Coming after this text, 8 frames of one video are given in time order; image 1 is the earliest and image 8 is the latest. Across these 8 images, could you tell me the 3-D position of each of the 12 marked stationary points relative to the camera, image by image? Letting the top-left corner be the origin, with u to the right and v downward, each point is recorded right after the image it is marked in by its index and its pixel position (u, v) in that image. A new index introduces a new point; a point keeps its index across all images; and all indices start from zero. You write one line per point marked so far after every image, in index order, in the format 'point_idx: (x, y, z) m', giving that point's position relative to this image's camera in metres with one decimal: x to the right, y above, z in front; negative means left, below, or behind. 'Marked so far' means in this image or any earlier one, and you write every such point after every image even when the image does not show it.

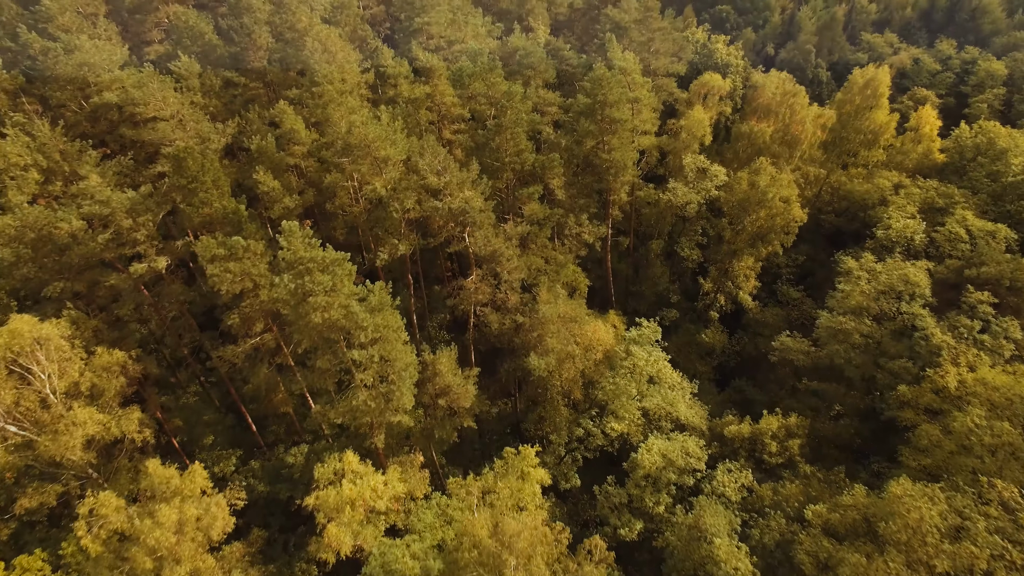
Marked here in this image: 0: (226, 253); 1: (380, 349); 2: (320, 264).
0: (-8.8, +1.1, +19.2) m
1: (-4.0, -1.9, +19.0) m
2: (-5.5, +0.6, +18.0) m
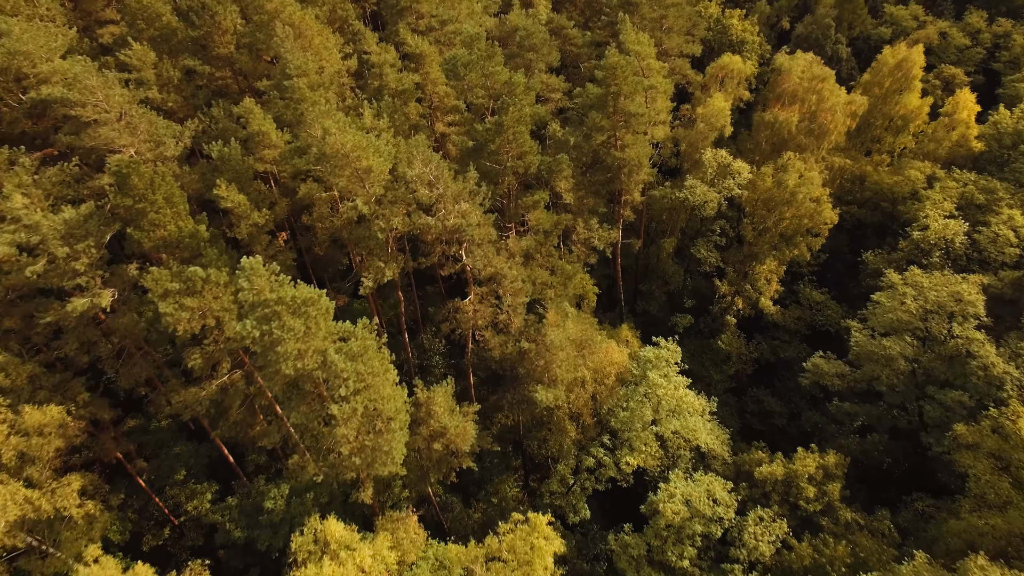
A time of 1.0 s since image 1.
0: (-8.7, 0.0, +16.3) m
1: (-3.8, -2.9, +16.3) m
2: (-5.4, -0.4, +15.1) m
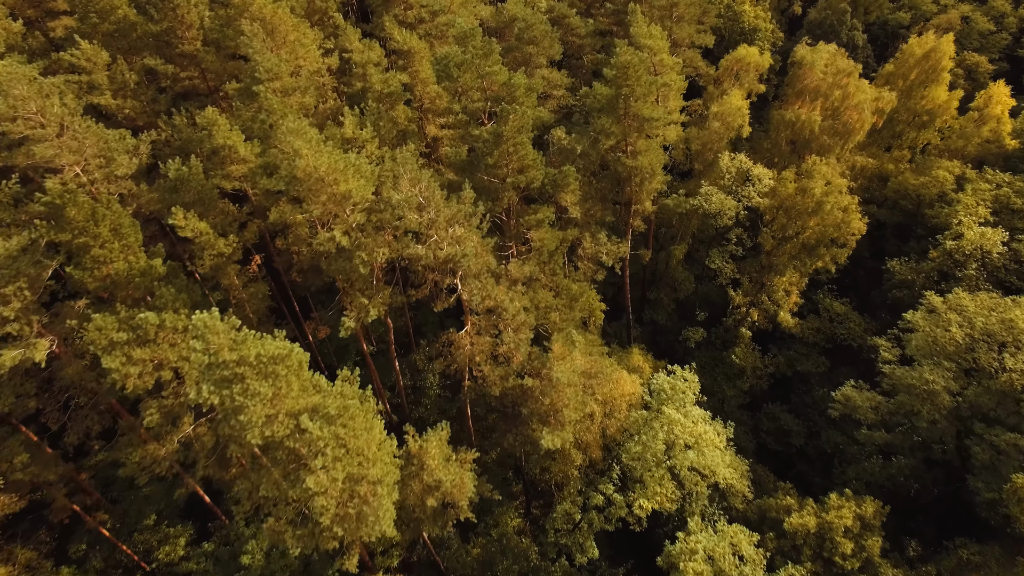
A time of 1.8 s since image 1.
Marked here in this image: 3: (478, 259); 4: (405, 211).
0: (-8.6, -1.1, +14.0) m
1: (-3.7, -4.0, +14.1) m
2: (-5.3, -1.6, +12.8) m
3: (-1.0, +0.8, +17.2) m
4: (-2.7, +1.9, +15.8) m
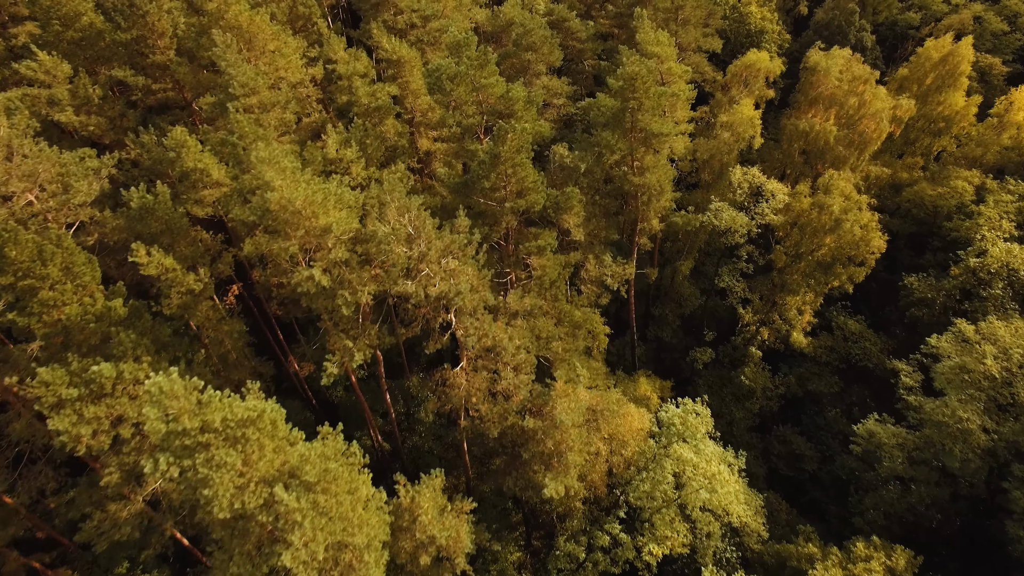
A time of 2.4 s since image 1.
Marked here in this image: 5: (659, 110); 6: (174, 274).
0: (-8.6, -2.1, +12.4) m
1: (-3.7, -5.0, +12.6) m
2: (-5.3, -2.5, +11.3) m
3: (-1.0, -0.2, +15.6) m
4: (-2.8, +1.0, +14.3) m
5: (+4.7, +5.6, +19.7) m
6: (-8.0, +0.3, +14.8) m
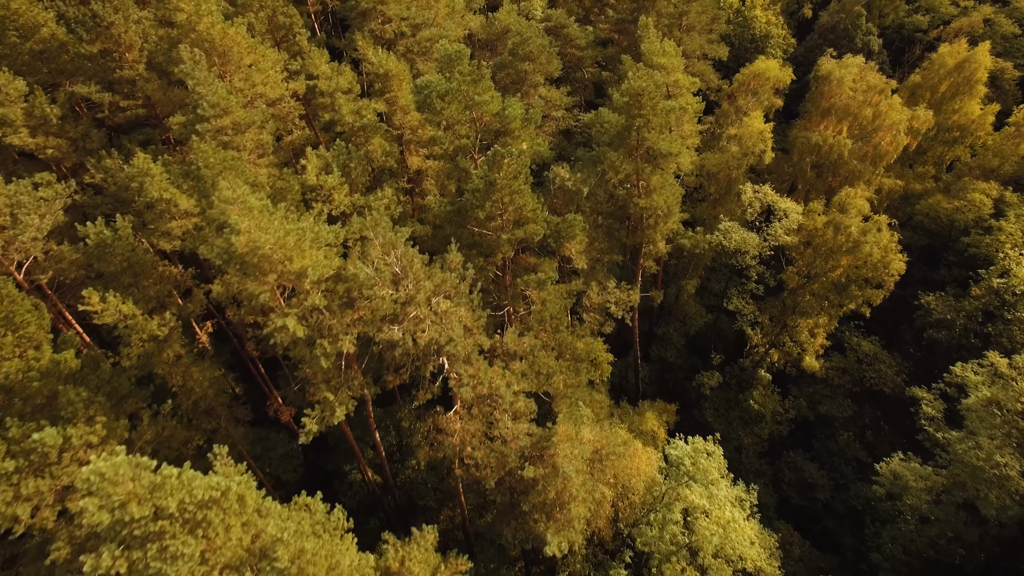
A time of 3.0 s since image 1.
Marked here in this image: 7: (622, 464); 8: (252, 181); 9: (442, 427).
0: (-8.6, -3.1, +10.9) m
1: (-3.7, -6.0, +11.1) m
2: (-5.3, -3.5, +9.8) m
3: (-1.0, -1.1, +14.2) m
4: (-2.8, 0.0, +12.8) m
5: (+4.6, +4.7, +18.3) m
6: (-8.1, -0.7, +13.3) m
7: (+3.3, -5.3, +18.8) m
8: (-6.3, +2.5, +14.9) m
9: (-1.7, -3.4, +15.4) m
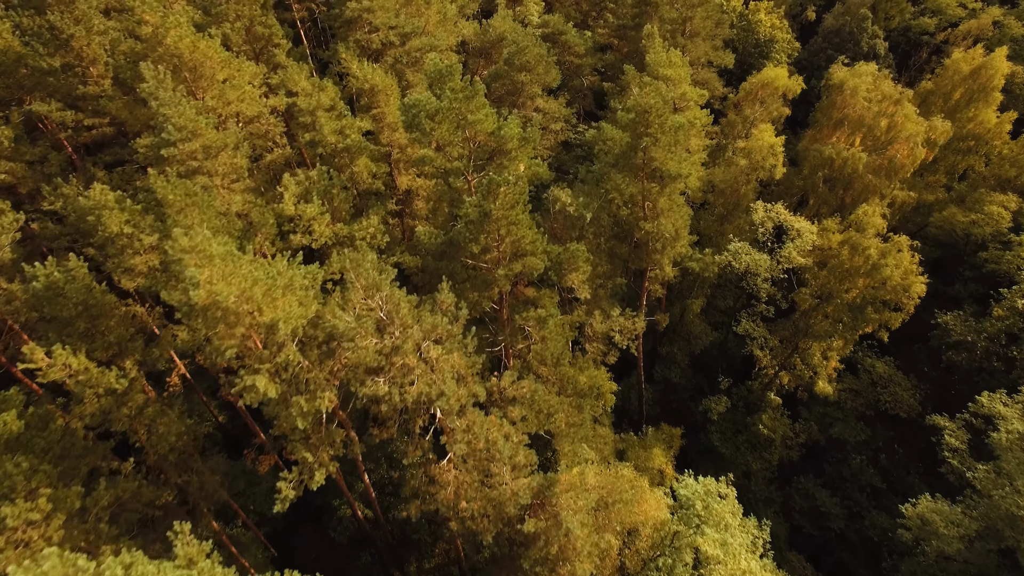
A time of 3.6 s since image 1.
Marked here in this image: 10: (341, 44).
0: (-8.6, -4.1, +9.5) m
1: (-3.7, -6.9, +9.8) m
2: (-5.3, -4.5, +8.4) m
3: (-1.1, -2.0, +12.8) m
4: (-2.8, -0.9, +11.4) m
5: (+4.5, +3.9, +17.0) m
6: (-8.1, -1.6, +11.9) m
7: (+3.2, -6.1, +17.4) m
8: (-6.3, +1.6, +13.5) m
9: (-1.8, -4.3, +14.1) m
10: (-5.3, +7.6, +19.5) m
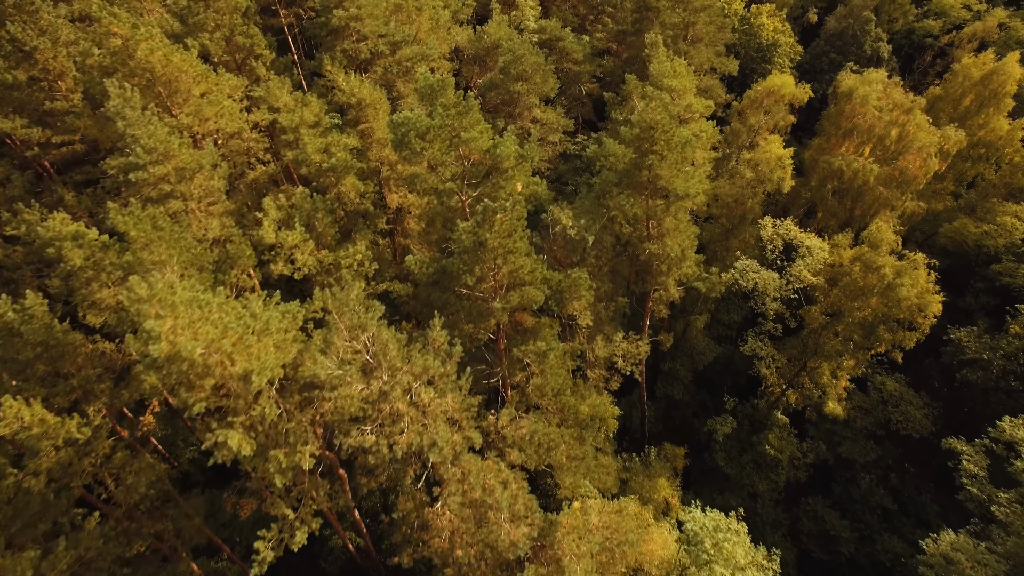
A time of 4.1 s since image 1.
0: (-8.6, -4.8, +8.4) m
1: (-3.7, -7.6, +8.7) m
2: (-5.2, -5.2, +7.4) m
3: (-1.1, -2.7, +11.8) m
4: (-2.9, -1.6, +10.4) m
5: (+4.4, +3.2, +16.0) m
6: (-8.1, -2.4, +10.8) m
7: (+3.2, -6.8, +16.4) m
8: (-6.4, +0.9, +12.5) m
9: (-1.8, -5.0, +13.0) m
10: (-5.5, +6.9, +18.4) m
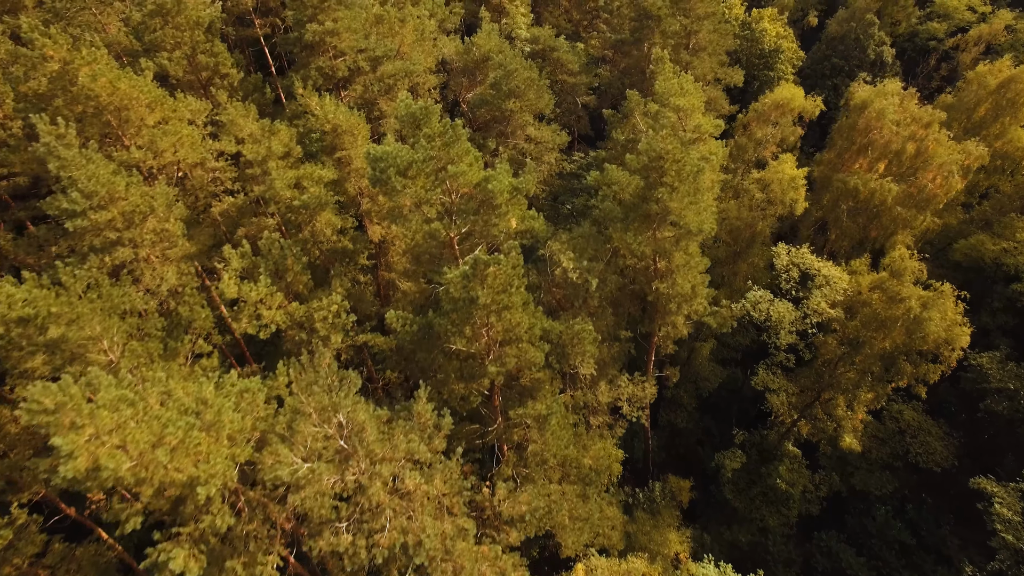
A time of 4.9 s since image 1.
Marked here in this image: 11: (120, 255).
0: (-8.5, -6.0, +6.7) m
1: (-3.6, -8.8, +7.1) m
2: (-5.2, -6.4, +5.7) m
3: (-1.1, -3.8, +10.2) m
4: (-2.9, -2.8, +8.8) m
5: (+4.2, +2.2, +14.4) m
6: (-8.1, -3.6, +9.1) m
7: (+3.2, -7.9, +14.9) m
8: (-6.5, -0.3, +10.8) m
9: (-1.8, -6.2, +11.4) m
10: (-5.7, +5.8, +16.7) m
11: (-7.4, +0.6, +11.7) m
